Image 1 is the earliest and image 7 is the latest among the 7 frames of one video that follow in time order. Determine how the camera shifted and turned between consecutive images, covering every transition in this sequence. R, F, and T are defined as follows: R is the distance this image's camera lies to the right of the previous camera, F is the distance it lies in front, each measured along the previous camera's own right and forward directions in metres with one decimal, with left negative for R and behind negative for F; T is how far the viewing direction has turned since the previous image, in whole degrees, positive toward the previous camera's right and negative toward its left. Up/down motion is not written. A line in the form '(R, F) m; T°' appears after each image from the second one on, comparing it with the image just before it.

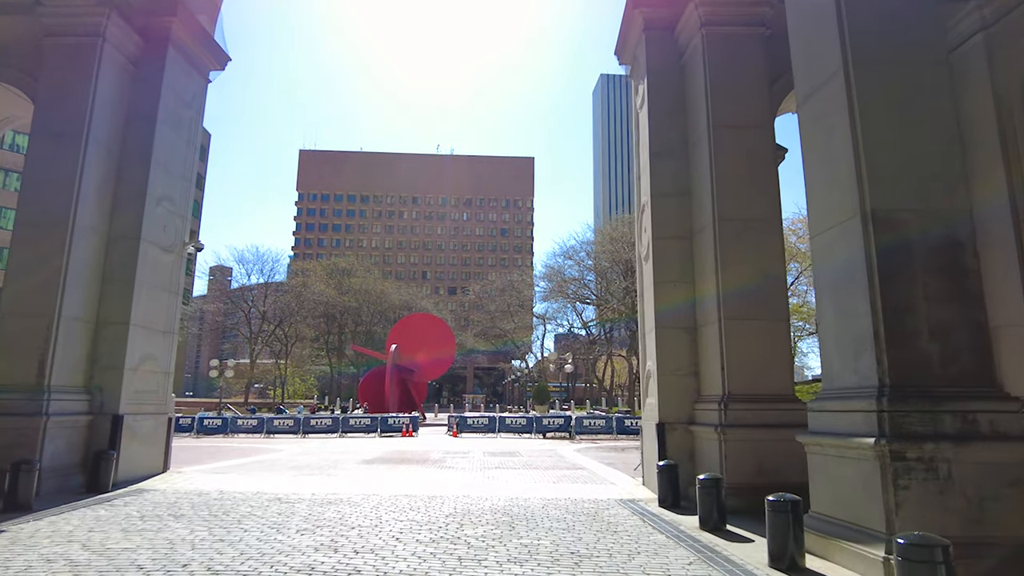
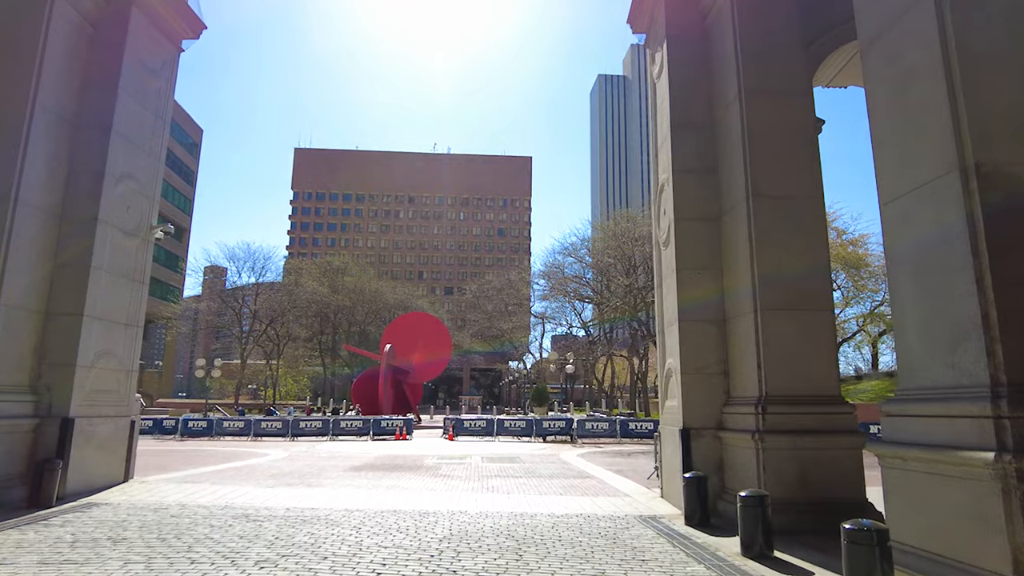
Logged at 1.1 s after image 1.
(-0.1, +1.3) m; 0°
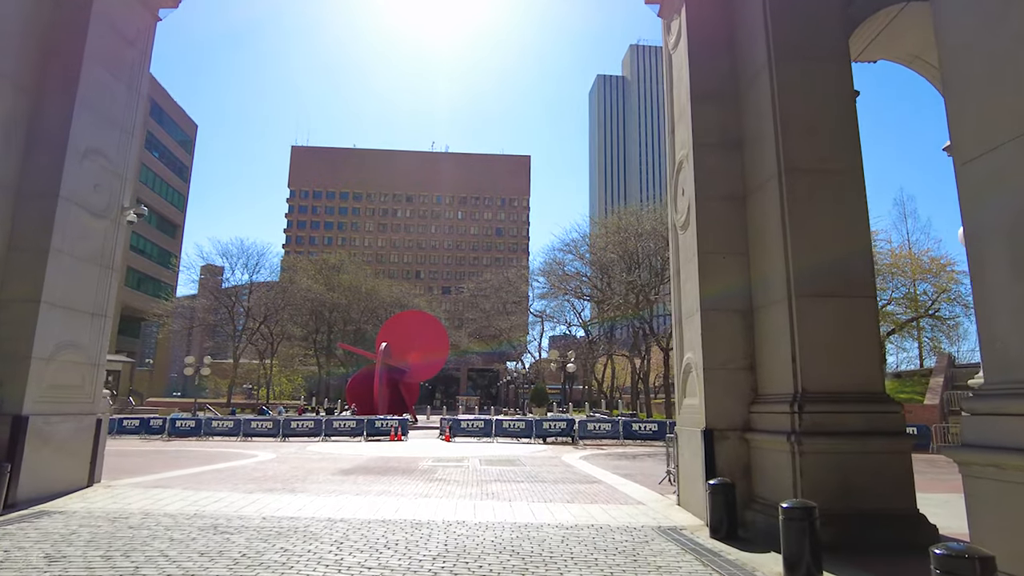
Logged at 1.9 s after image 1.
(-0.1, +1.0) m; 0°
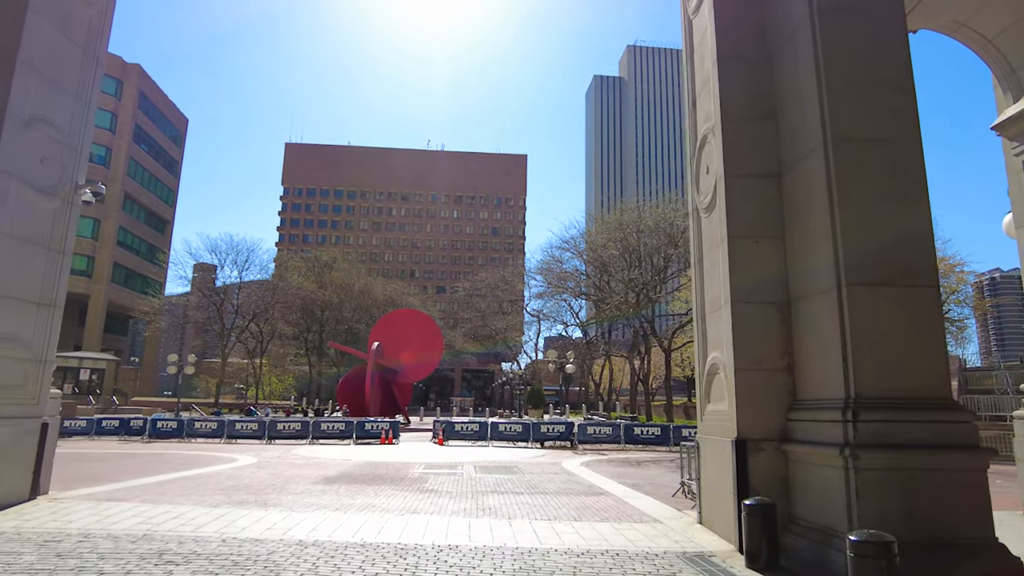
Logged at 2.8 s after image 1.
(-0.1, +1.2) m; 0°
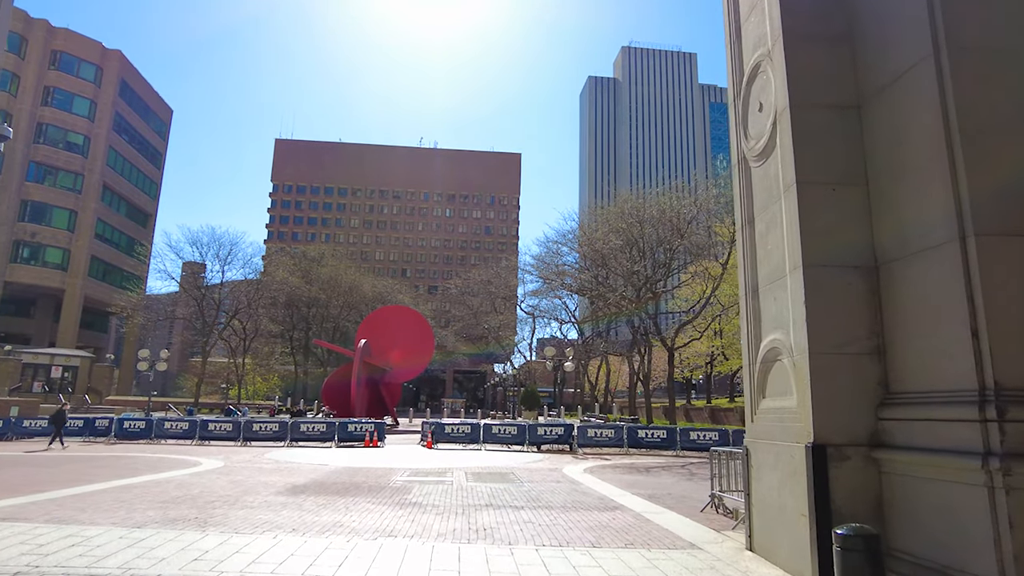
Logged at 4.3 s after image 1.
(-0.1, +1.8) m; +1°
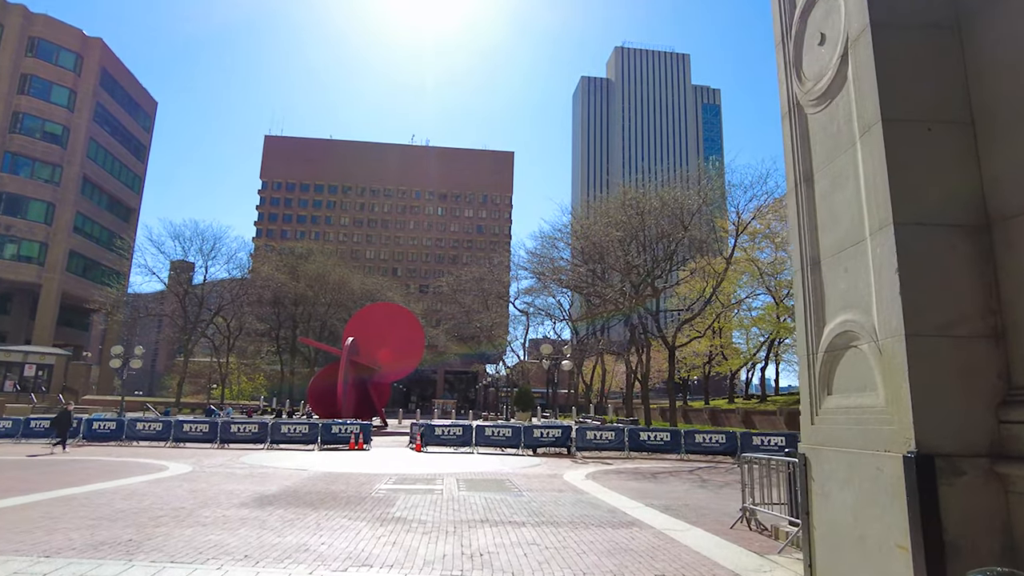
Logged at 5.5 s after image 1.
(-0.1, +1.4) m; +1°
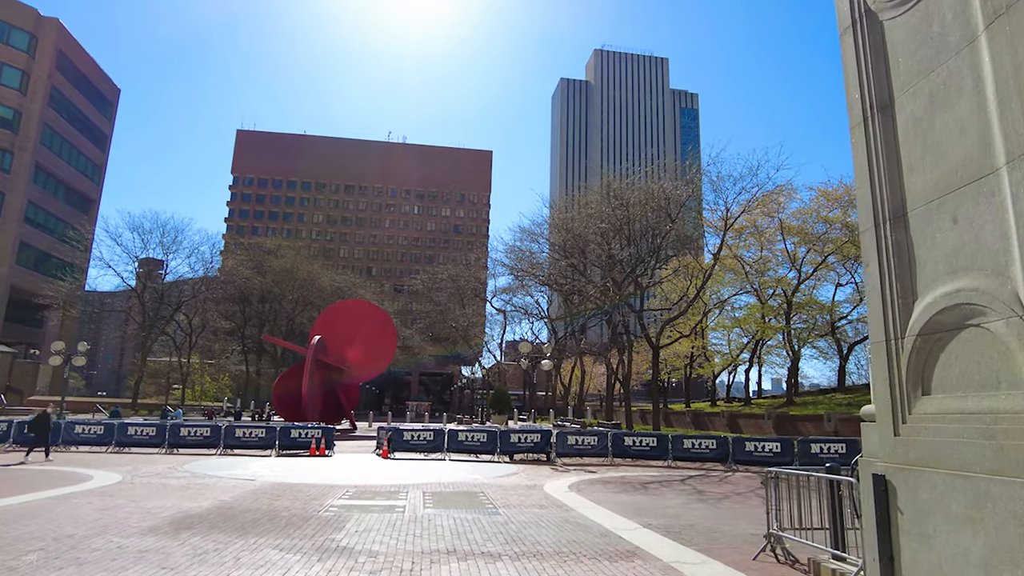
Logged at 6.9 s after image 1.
(0.0, +1.7) m; +2°
